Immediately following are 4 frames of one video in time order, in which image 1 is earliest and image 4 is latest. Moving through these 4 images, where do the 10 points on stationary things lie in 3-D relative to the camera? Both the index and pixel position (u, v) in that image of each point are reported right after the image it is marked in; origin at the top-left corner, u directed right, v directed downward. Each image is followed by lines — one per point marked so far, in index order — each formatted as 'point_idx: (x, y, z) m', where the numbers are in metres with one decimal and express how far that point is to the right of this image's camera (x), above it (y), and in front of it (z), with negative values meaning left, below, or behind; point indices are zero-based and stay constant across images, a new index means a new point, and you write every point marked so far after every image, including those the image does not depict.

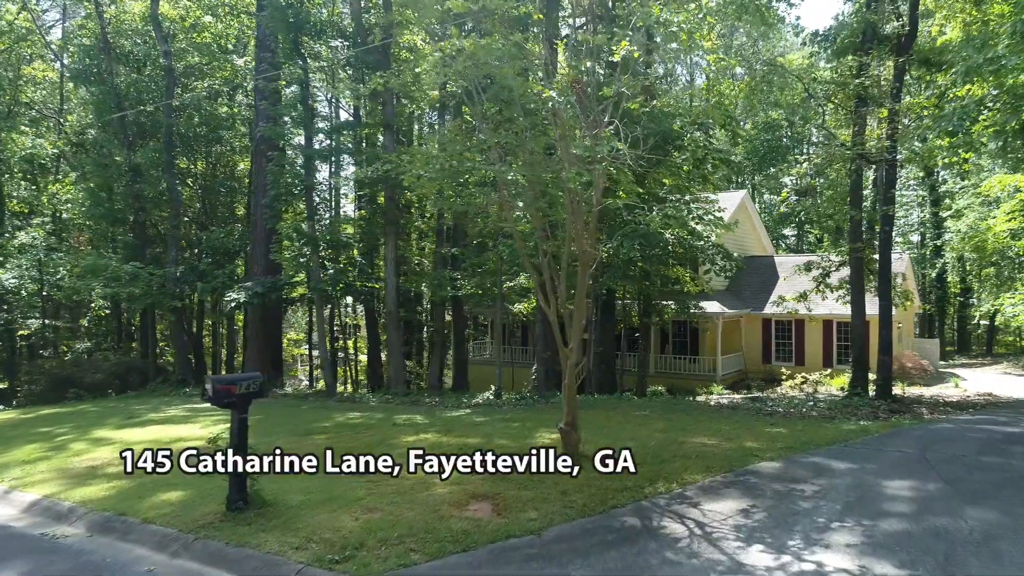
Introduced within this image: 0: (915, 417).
0: (+5.7, -1.8, +9.8) m
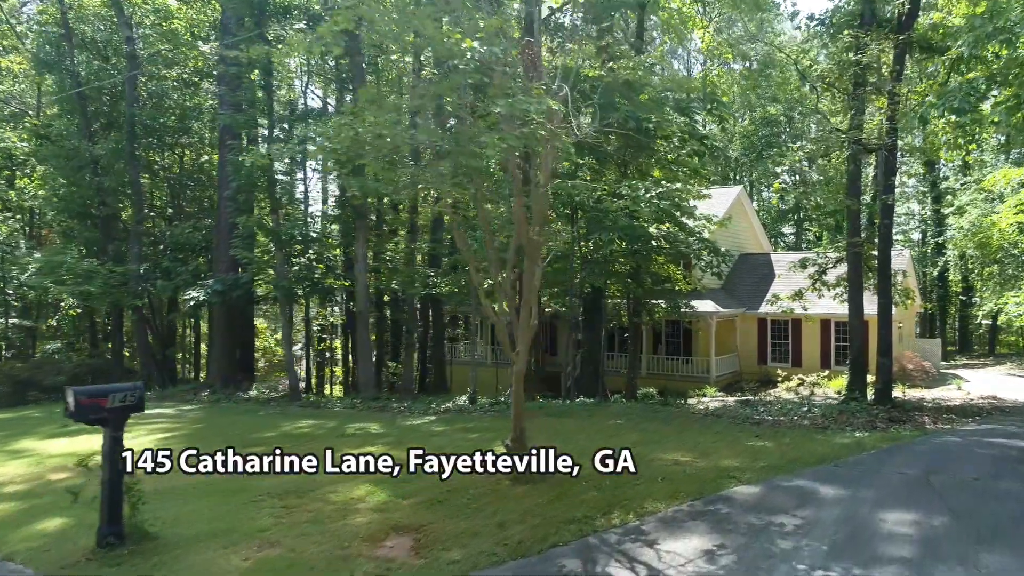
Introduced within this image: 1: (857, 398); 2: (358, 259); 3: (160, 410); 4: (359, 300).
0: (+5.1, -1.8, +8.8) m
1: (+7.4, -2.3, +14.8) m
2: (-3.6, +0.7, +16.4) m
3: (-6.5, -2.3, +12.7) m
4: (-3.6, -0.3, +16.4) m
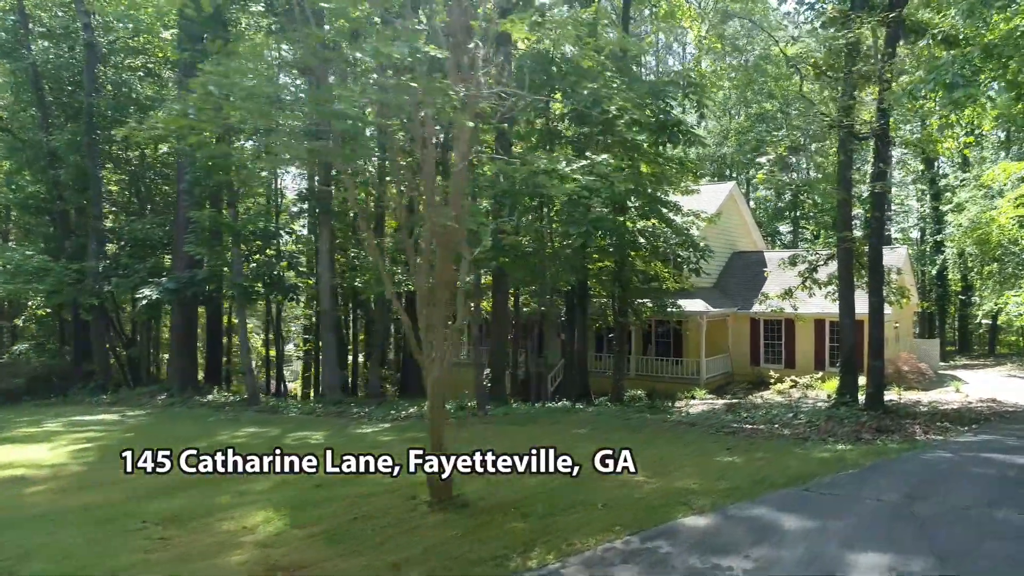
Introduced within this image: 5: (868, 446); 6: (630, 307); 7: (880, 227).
0: (+4.5, -1.7, +8.0) m
1: (+6.8, -2.3, +14.0) m
2: (-4.2, +0.7, +15.5) m
3: (-7.1, -2.2, +11.9) m
4: (-4.2, -0.2, +15.5) m
5: (+3.9, -1.7, +7.6) m
6: (+3.3, -0.5, +19.5) m
7: (+7.2, +1.2, +13.6) m
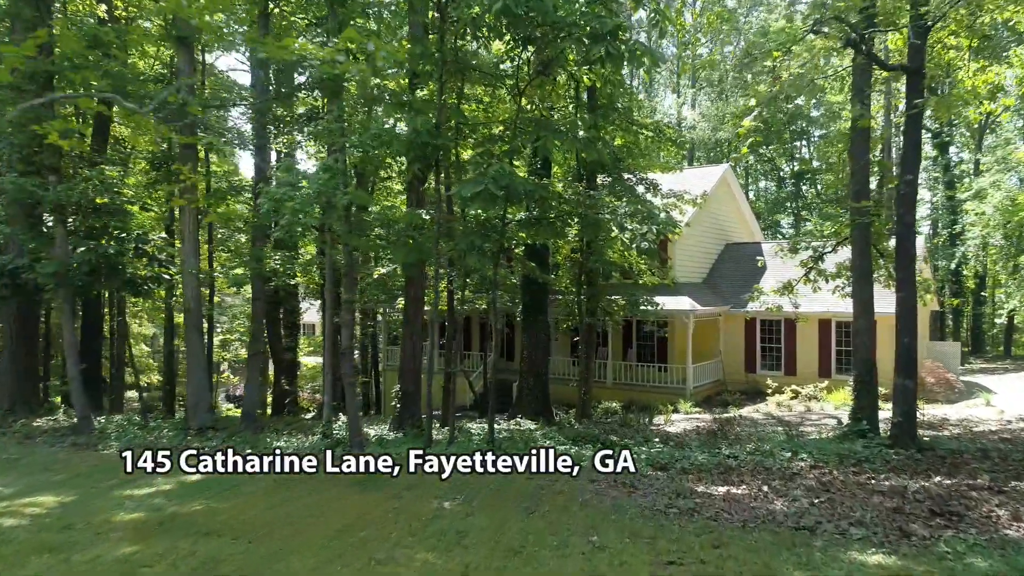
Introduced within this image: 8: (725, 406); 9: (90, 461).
0: (+3.1, -1.6, +4.5) m
1: (+5.4, -2.2, +10.5) m
2: (-5.6, +0.9, +12.1) m
3: (-8.5, -2.1, +8.5) m
4: (-5.6, -0.1, +12.1) m
5: (+2.5, -1.6, +4.1) m
6: (+1.9, -0.3, +16.0) m
7: (+5.8, +1.3, +10.1) m
8: (+5.8, -3.3, +19.2) m
9: (-5.4, -2.2, +9.0) m
